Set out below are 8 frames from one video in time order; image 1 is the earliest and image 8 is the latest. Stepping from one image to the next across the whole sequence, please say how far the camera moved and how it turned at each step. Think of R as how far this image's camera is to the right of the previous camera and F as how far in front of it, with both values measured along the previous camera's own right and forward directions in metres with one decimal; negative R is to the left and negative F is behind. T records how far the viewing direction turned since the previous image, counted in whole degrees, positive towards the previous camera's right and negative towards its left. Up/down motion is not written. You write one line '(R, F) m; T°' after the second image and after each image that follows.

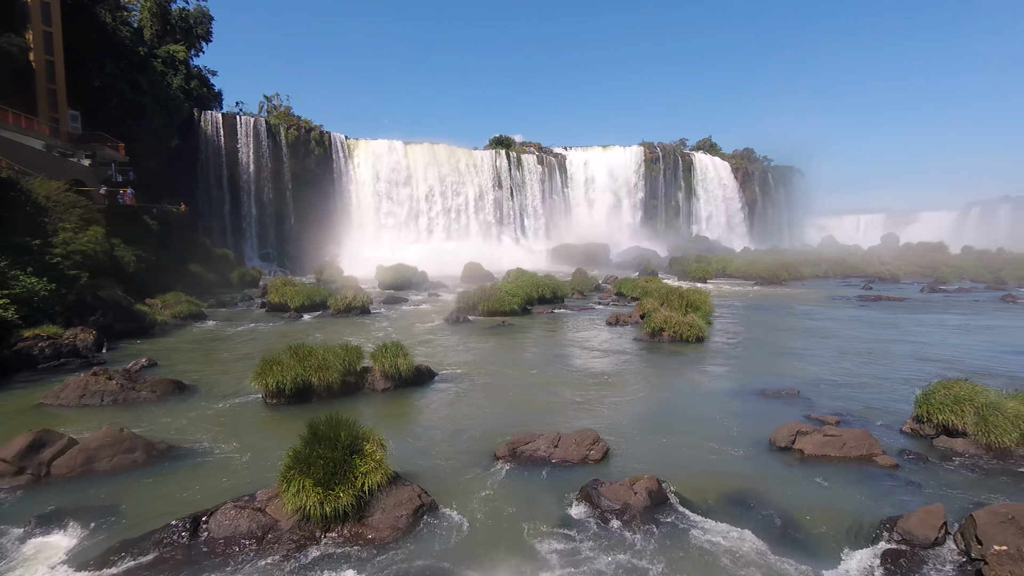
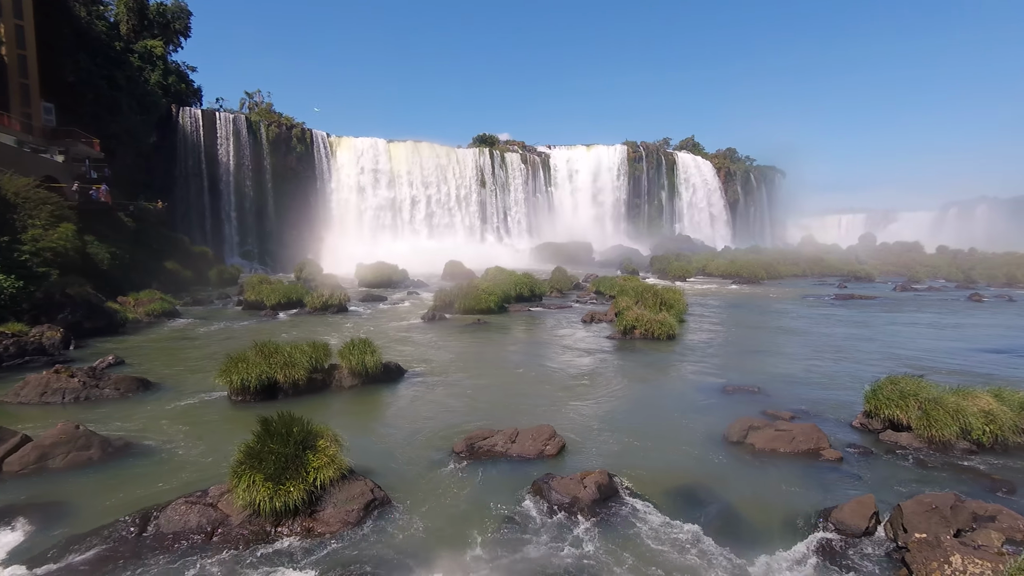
(+0.5, -0.1) m; +1°
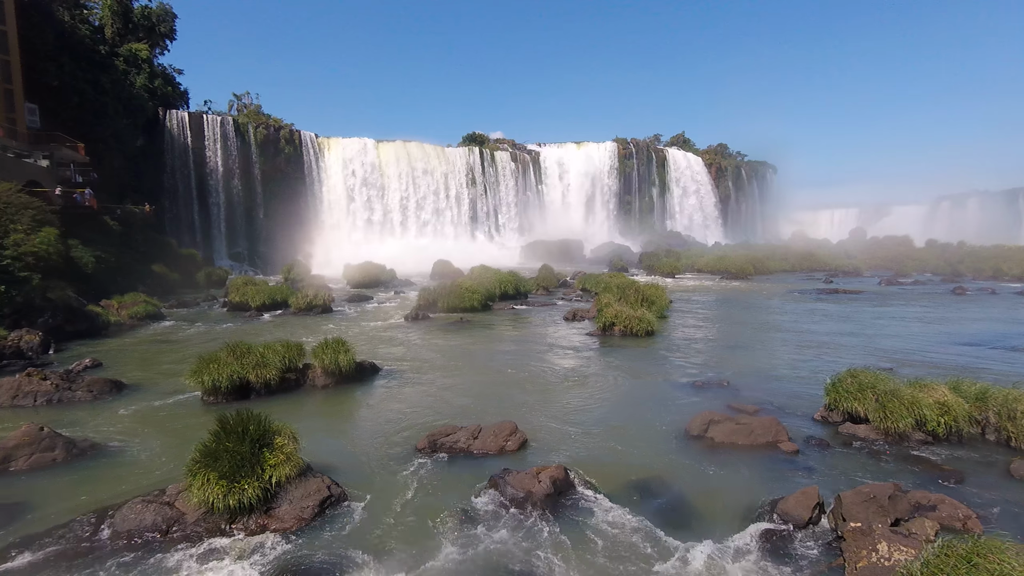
(+0.6, -0.1) m; 0°
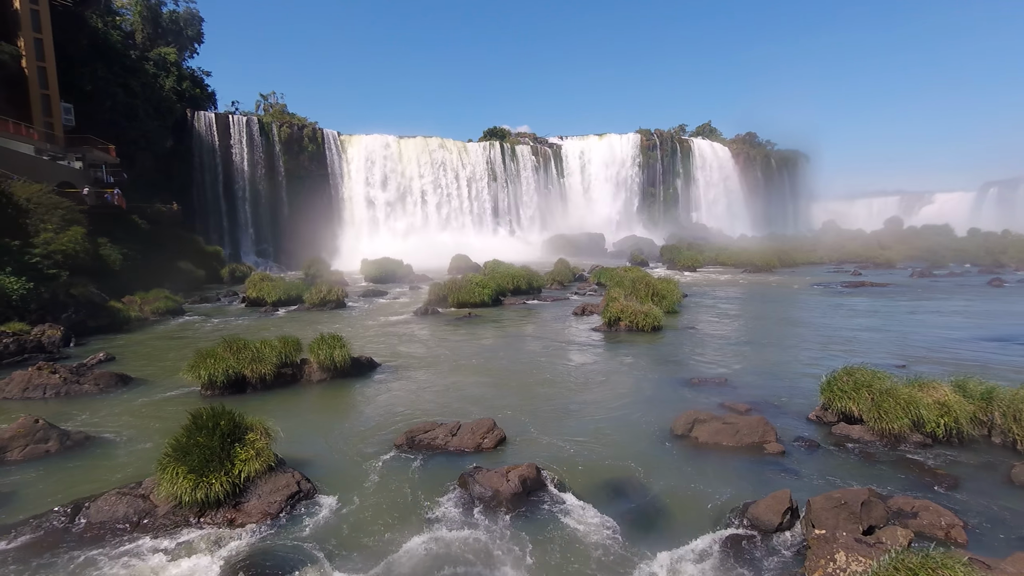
(+0.8, +0.1) m; -3°
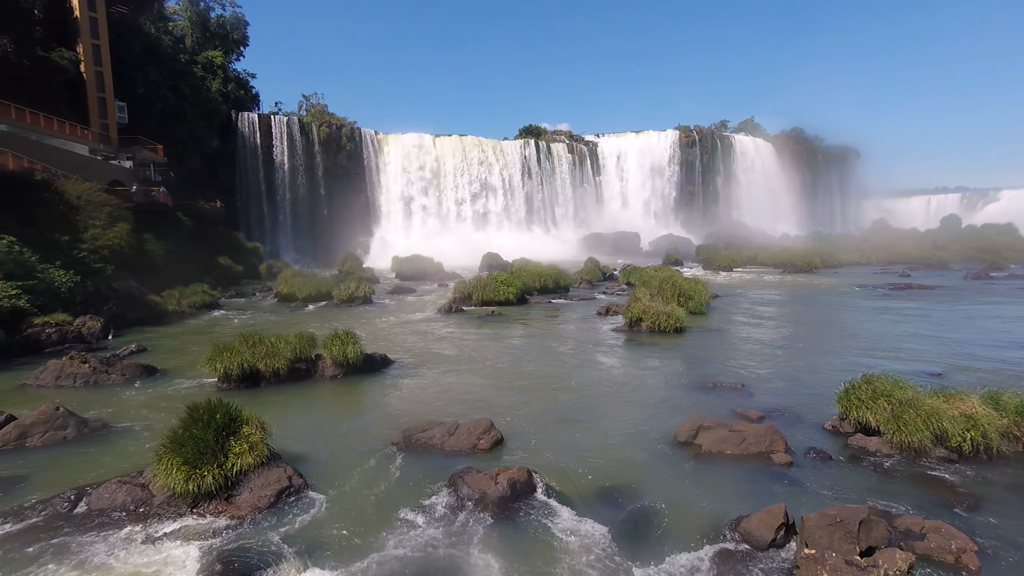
(+0.6, +0.2) m; -4°
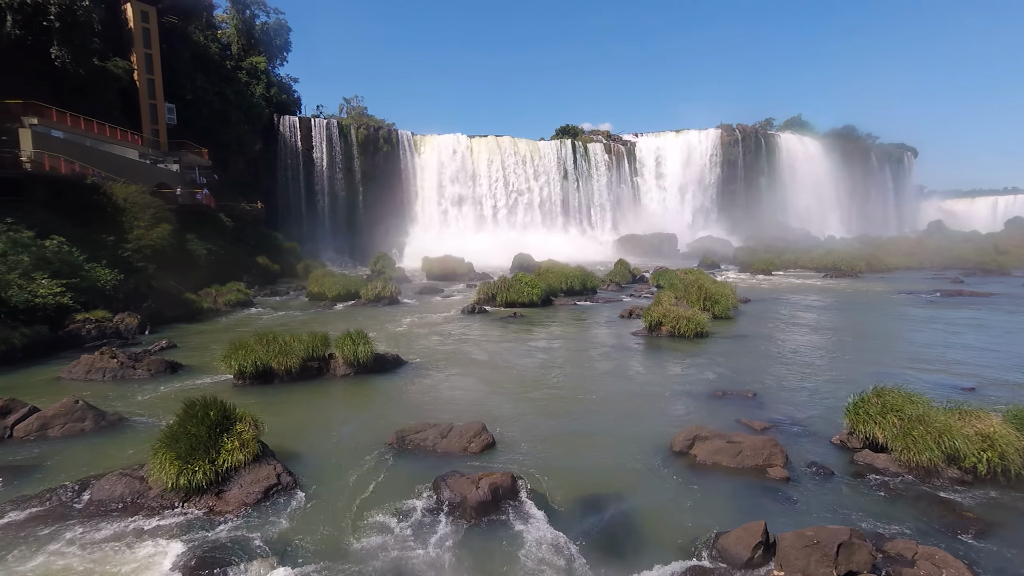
(+0.7, +0.1) m; -4°
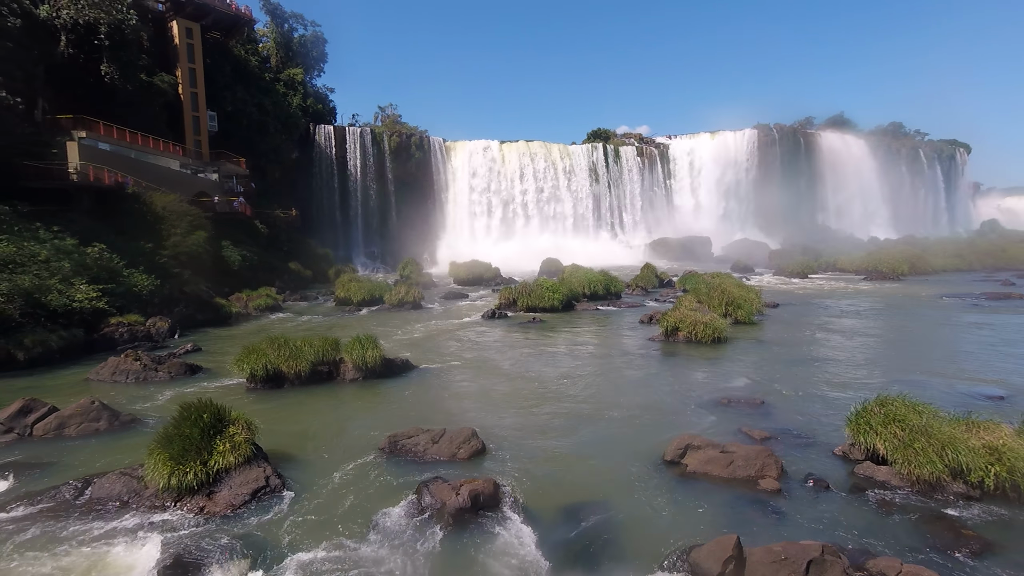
(+0.7, +0.1) m; -4°
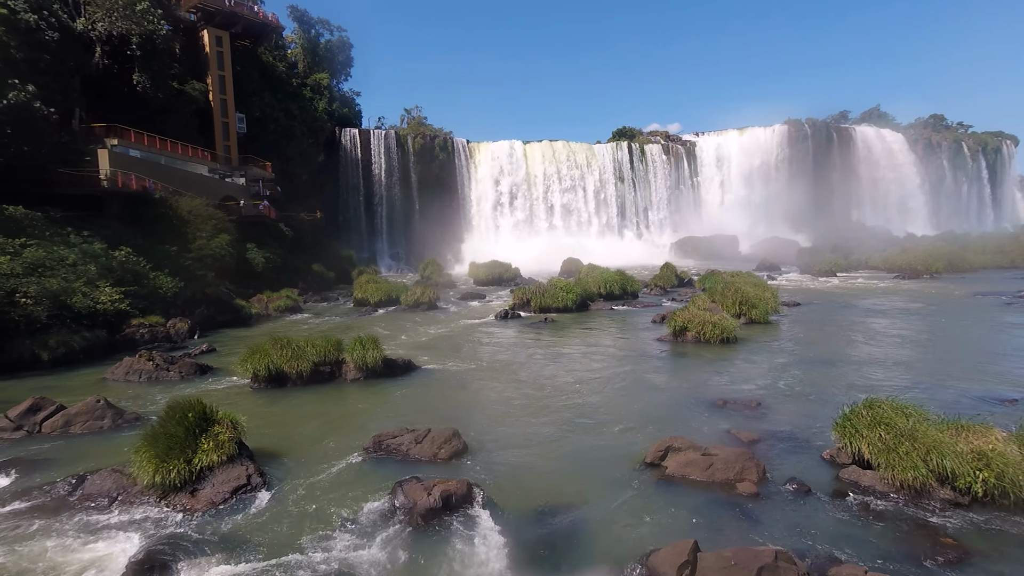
(+0.8, +0.1) m; -3°
